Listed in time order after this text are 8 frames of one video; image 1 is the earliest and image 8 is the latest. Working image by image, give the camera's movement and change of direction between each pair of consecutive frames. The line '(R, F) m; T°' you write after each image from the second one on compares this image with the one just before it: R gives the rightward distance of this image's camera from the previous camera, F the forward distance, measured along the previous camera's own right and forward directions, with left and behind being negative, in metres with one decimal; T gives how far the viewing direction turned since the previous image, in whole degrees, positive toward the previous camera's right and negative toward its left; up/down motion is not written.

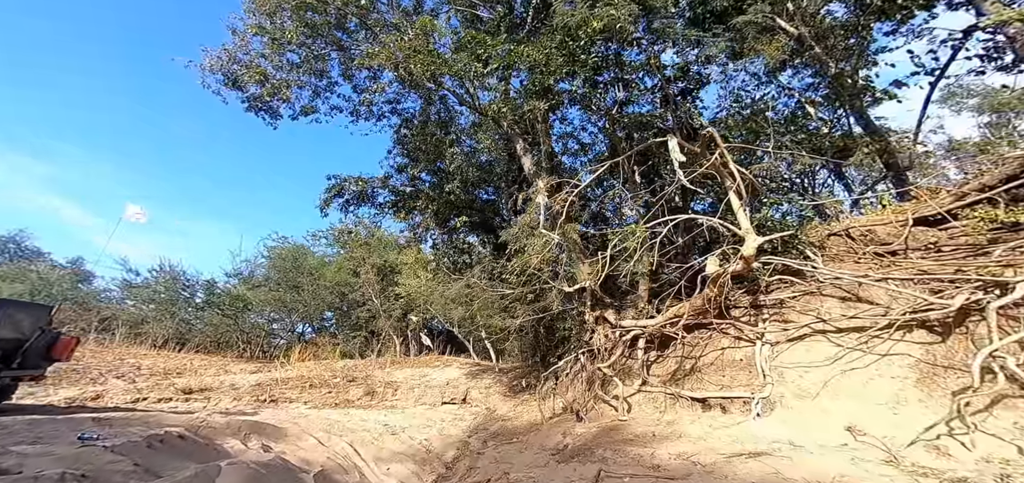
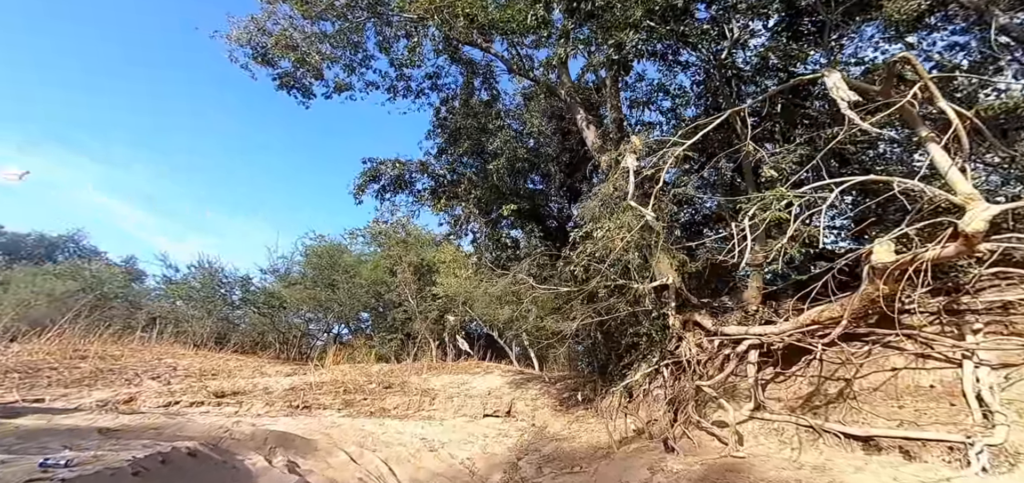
(-0.3, +0.7) m; -4°
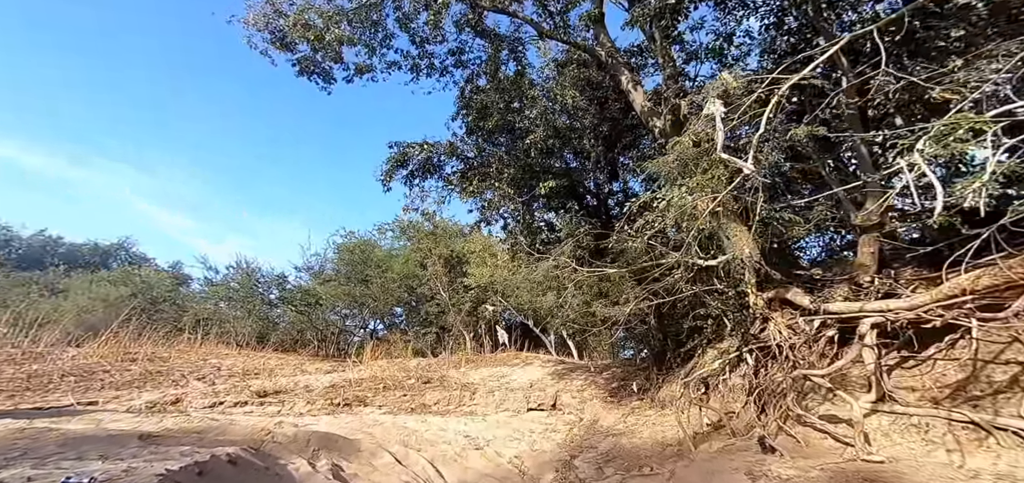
(-0.2, +0.4) m; -3°
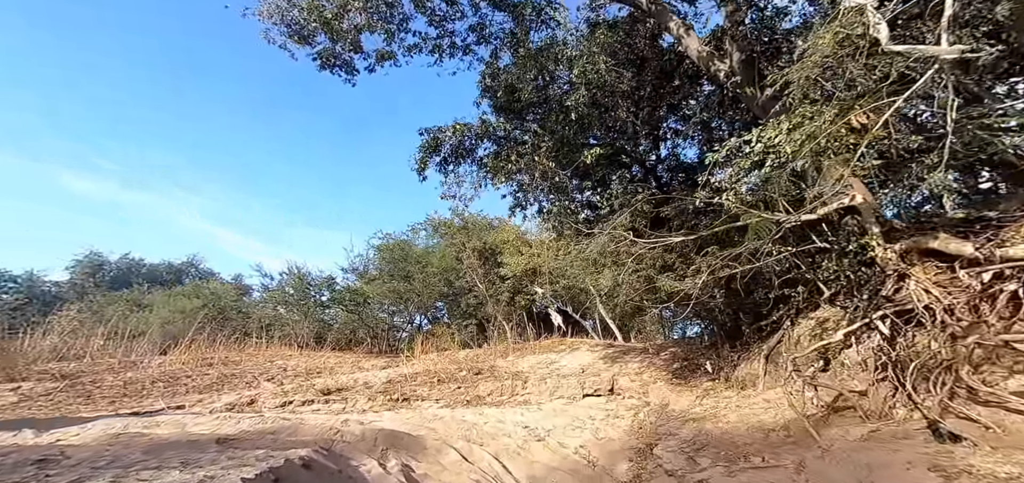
(-0.3, +0.4) m; -4°
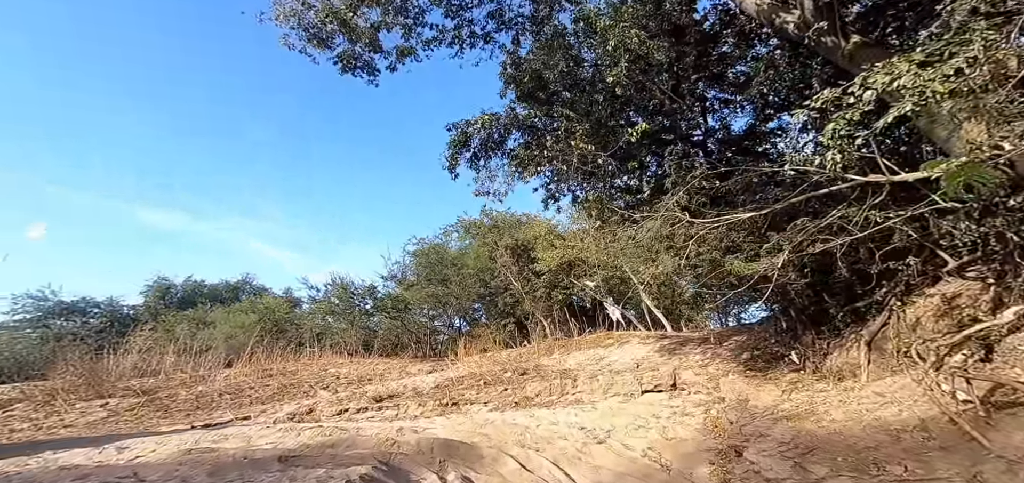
(-0.2, +0.5) m; -4°
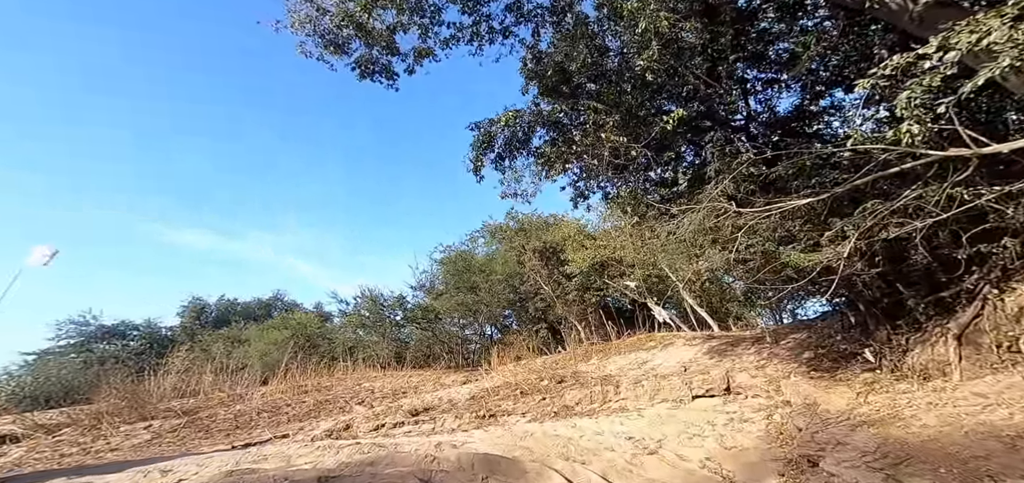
(-0.1, +0.3) m; -3°
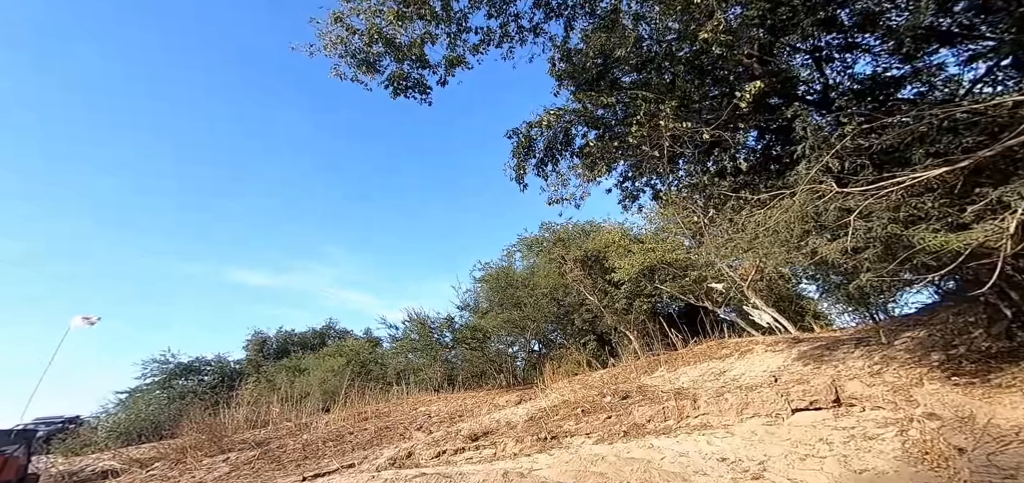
(-0.4, +0.5) m; -4°
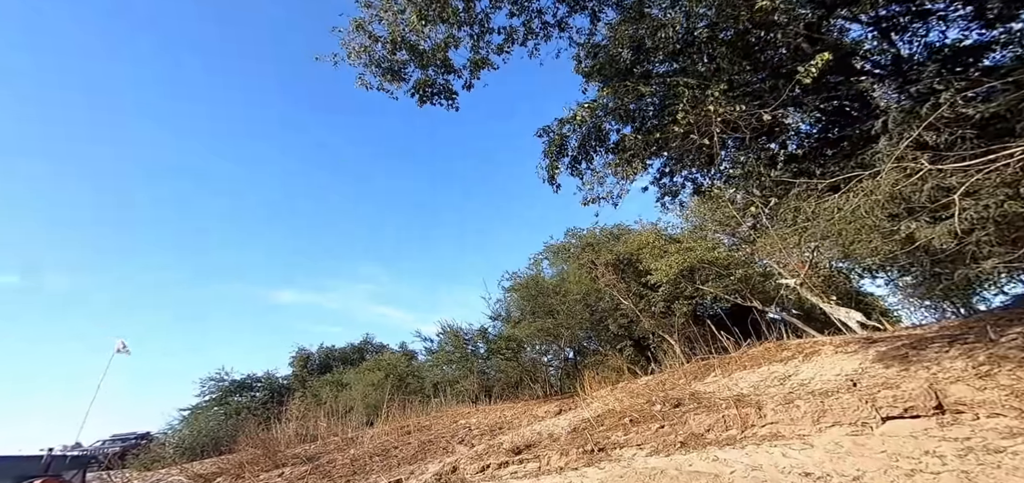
(-0.4, +0.4) m; -3°
